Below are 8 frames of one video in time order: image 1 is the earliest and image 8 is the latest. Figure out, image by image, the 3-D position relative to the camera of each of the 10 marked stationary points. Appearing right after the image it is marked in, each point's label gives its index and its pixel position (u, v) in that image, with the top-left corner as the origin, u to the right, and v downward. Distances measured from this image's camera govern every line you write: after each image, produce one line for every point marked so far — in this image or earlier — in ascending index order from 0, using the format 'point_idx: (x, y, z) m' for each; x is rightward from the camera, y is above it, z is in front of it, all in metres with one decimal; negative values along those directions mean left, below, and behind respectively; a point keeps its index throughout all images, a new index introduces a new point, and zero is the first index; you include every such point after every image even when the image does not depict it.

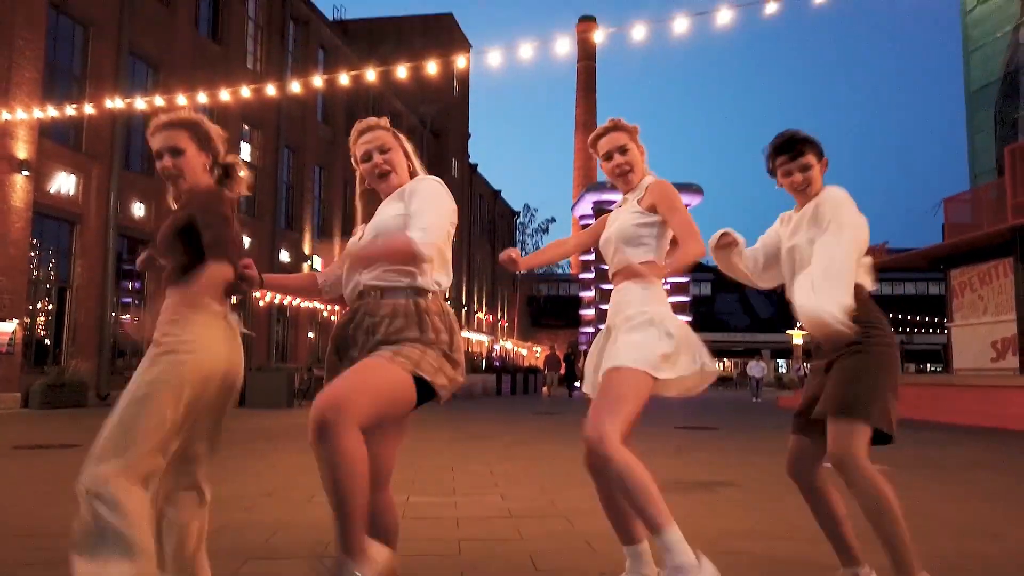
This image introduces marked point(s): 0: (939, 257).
0: (+9.4, +0.7, +17.0) m
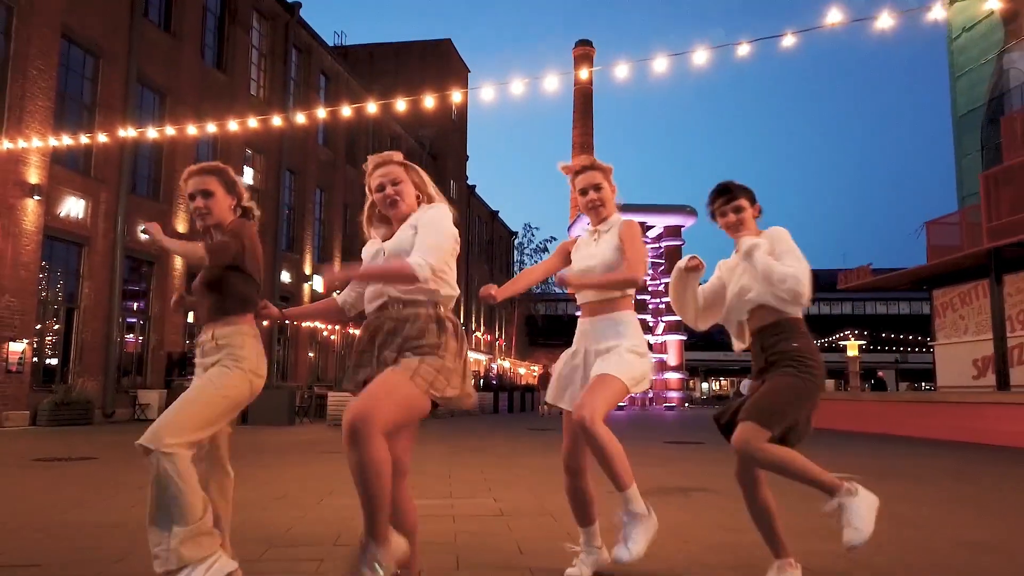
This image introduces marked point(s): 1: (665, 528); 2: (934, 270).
0: (+9.3, +0.3, +17.6) m
1: (+1.1, -1.7, +5.5) m
2: (+9.2, +0.5, +16.8) m
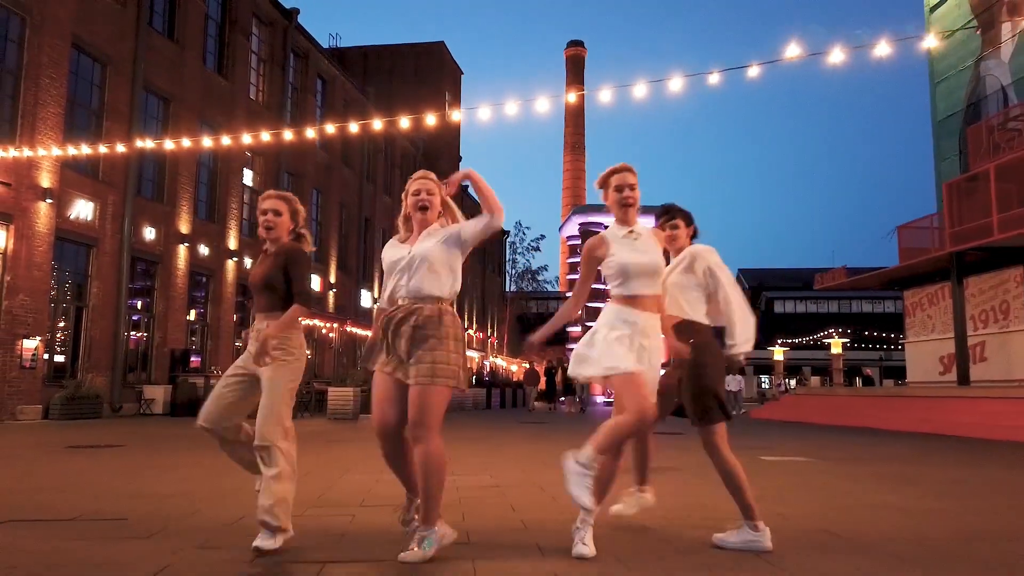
0: (+9.1, +0.2, +18.5) m
1: (+1.1, -1.7, +6.4) m
2: (+9.1, +0.4, +17.8) m
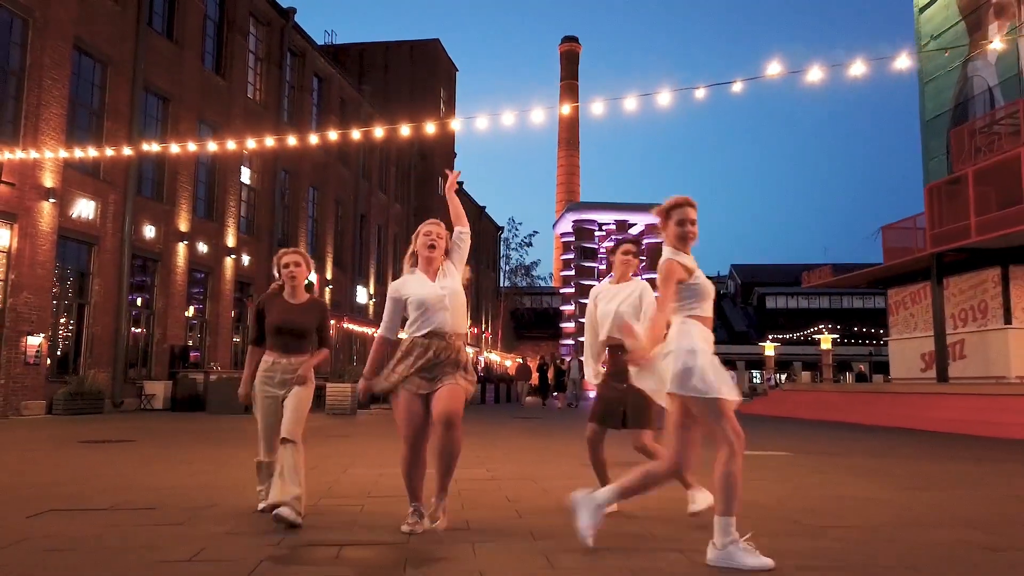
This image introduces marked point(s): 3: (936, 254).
0: (+9.0, +0.3, +19.0) m
1: (+1.0, -1.7, +6.9) m
2: (+8.9, +0.4, +18.3) m
3: (+8.9, +0.7, +16.3) m
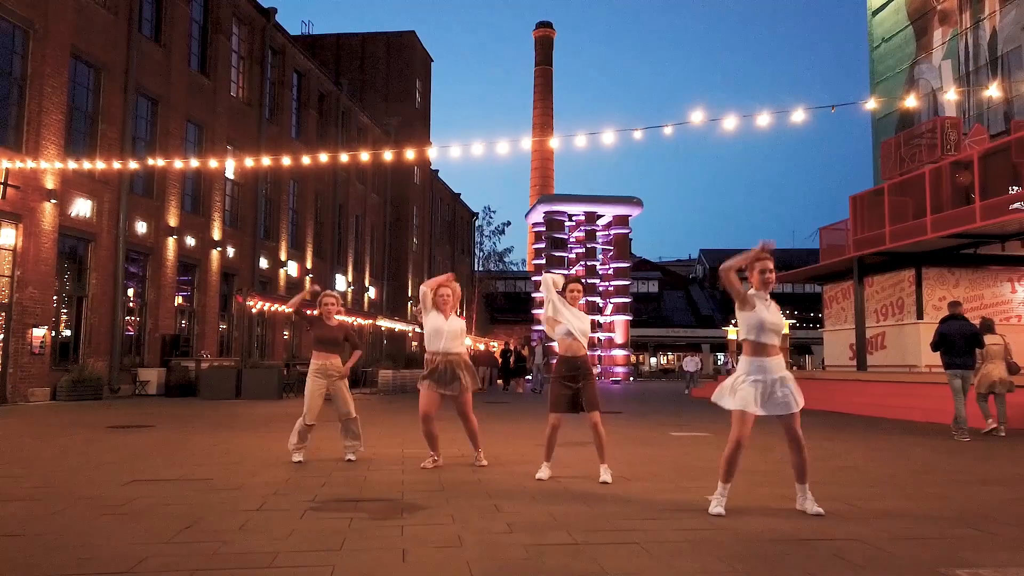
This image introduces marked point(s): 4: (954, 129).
0: (+8.2, +0.4, +21.1) m
1: (+0.6, -1.9, +8.7) m
2: (+8.2, +0.5, +20.3) m
3: (+8.2, +0.7, +18.3) m
4: (+10.9, +3.9, +19.1) m
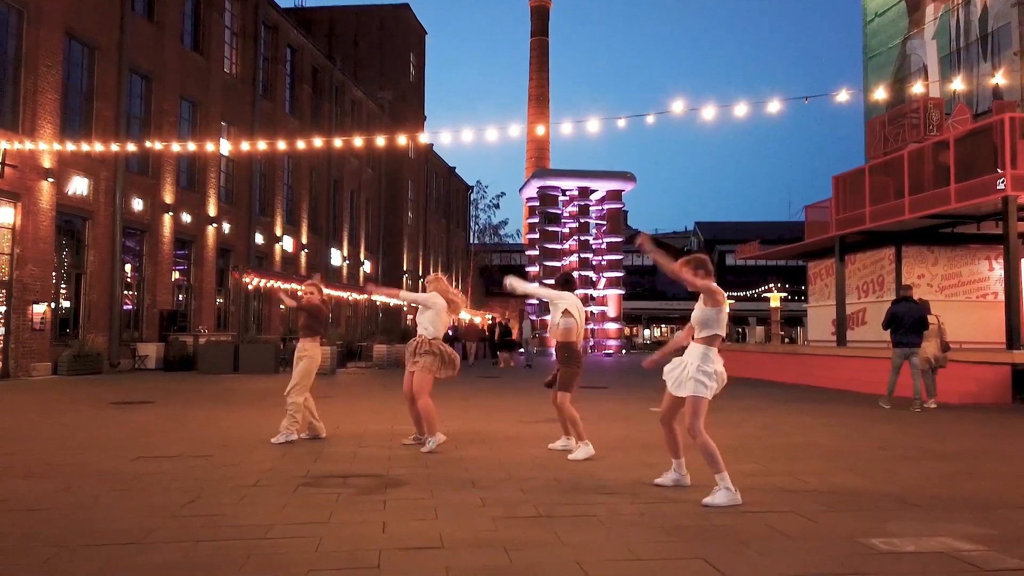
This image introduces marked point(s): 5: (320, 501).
0: (+7.9, +1.0, +21.5) m
1: (+0.4, -1.8, +9.2) m
2: (+7.9, +1.1, +20.8) m
3: (+8.0, +1.3, +18.7) m
4: (+10.7, +4.5, +19.5) m
5: (-1.3, -1.4, +5.1) m
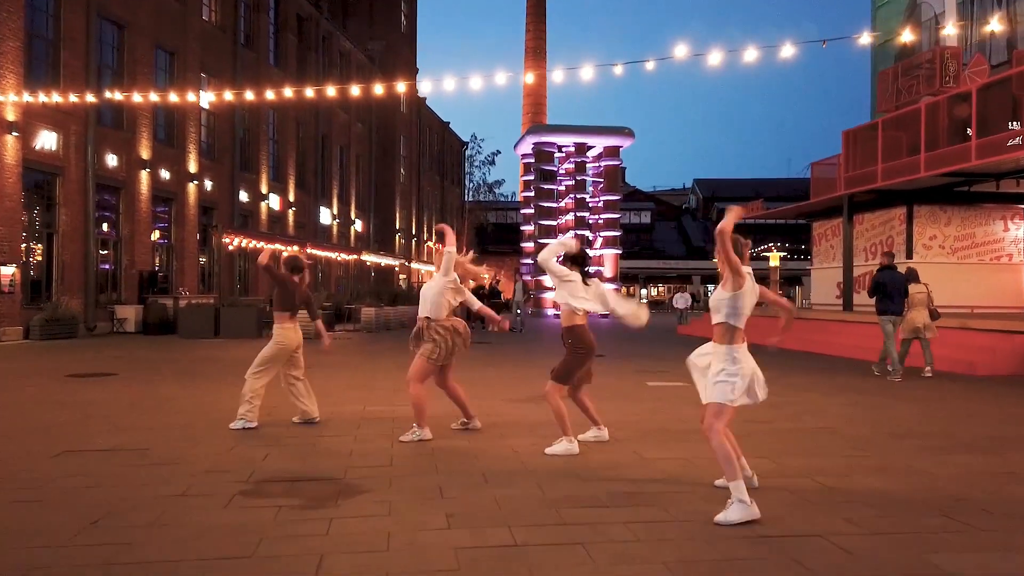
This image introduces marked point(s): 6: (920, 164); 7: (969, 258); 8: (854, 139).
0: (+7.7, +2.0, +20.5) m
1: (+0.3, -1.4, +8.4) m
2: (+7.7, +2.1, +19.8) m
3: (+7.7, +2.2, +17.7) m
4: (+10.5, +5.4, +18.3) m
5: (-1.4, -1.3, +4.3) m
6: (+8.2, +2.5, +15.5) m
7: (+10.2, +0.7, +17.3) m
8: (+7.9, +3.4, +17.9) m
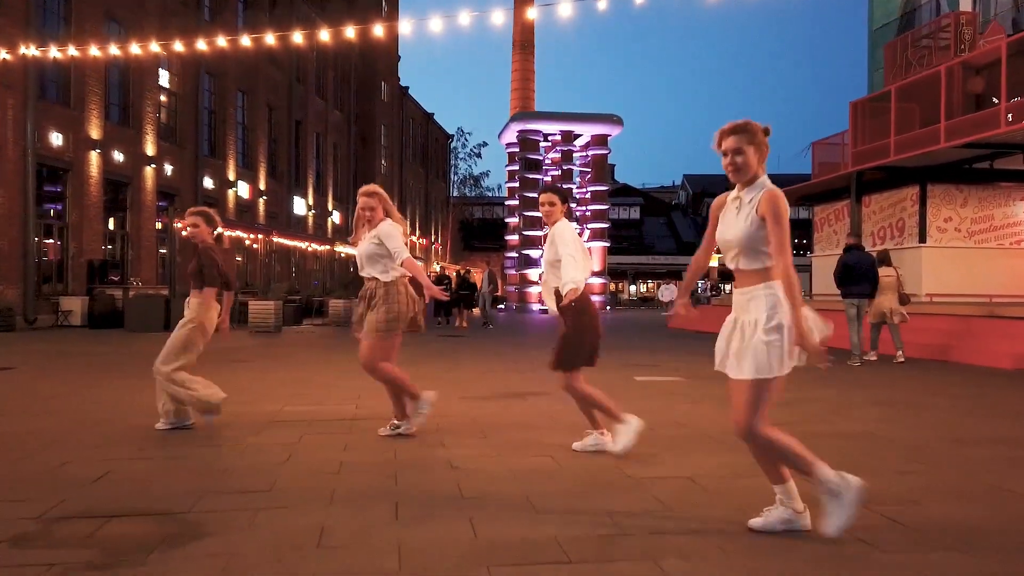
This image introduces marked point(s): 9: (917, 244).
0: (+7.1, +2.3, +19.0) m
1: (-0.1, -1.1, +6.7) m
2: (+7.2, +2.4, +18.3) m
3: (+7.2, +2.4, +16.2) m
4: (+9.9, +5.7, +16.8) m
5: (-1.8, -1.0, +2.6) m
6: (+7.7, +2.7, +14.0) m
7: (+9.7, +0.9, +15.8) m
8: (+7.4, +3.7, +16.3) m
9: (+8.3, +0.9, +15.8) m
